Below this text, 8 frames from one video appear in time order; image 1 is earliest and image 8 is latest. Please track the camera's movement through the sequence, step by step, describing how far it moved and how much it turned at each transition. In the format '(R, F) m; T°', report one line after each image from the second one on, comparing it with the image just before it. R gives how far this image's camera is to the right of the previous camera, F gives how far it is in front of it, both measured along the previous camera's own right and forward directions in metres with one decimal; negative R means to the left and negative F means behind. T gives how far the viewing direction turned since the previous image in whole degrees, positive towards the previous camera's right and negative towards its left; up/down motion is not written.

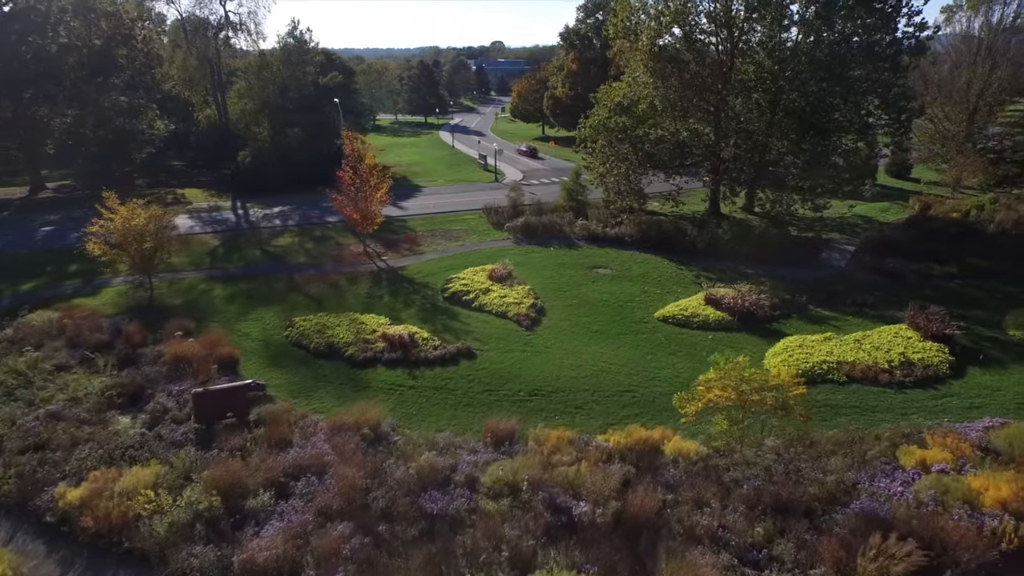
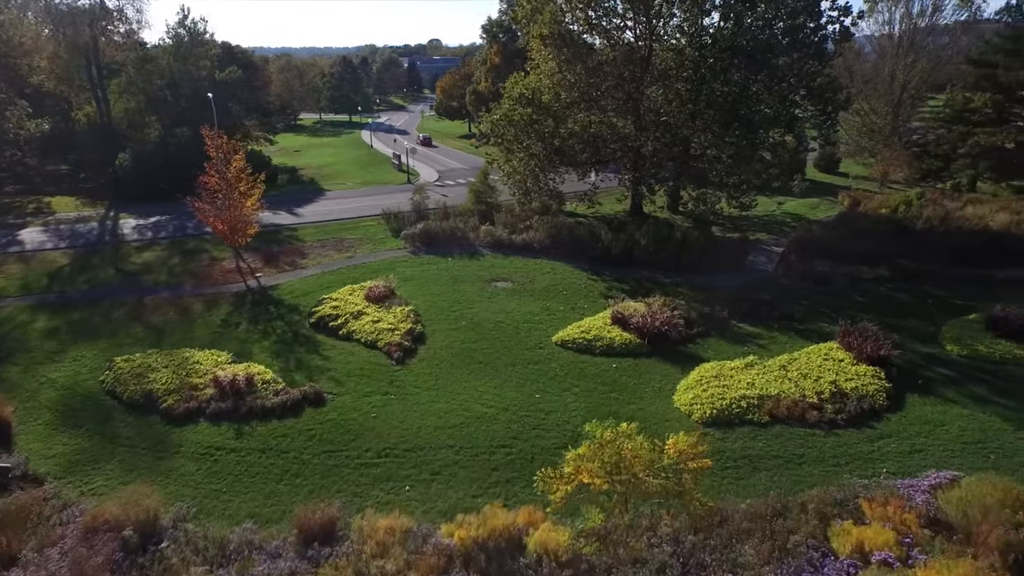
(+1.5, +2.4) m; +4°
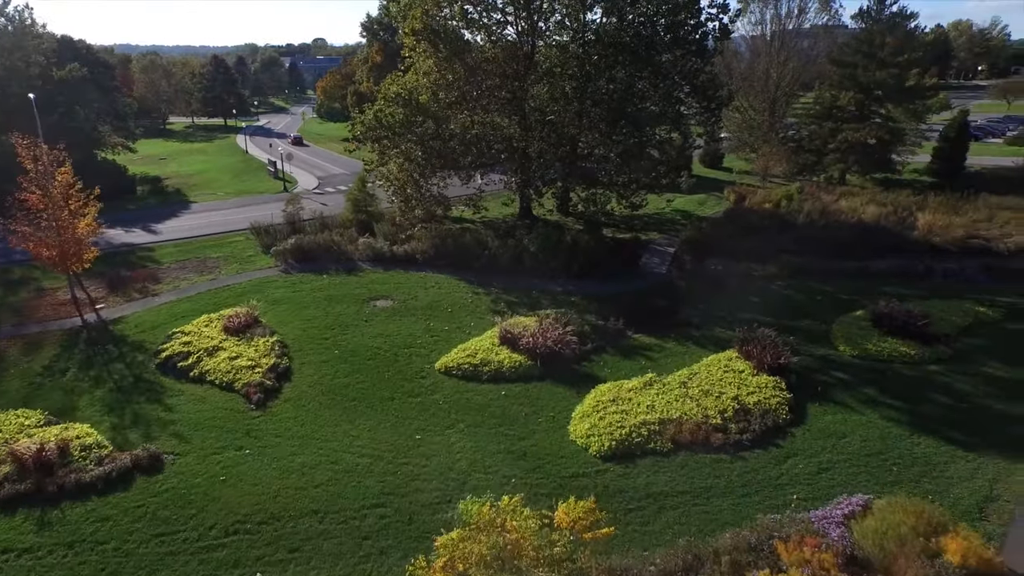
(+0.4, +1.2) m; +8°
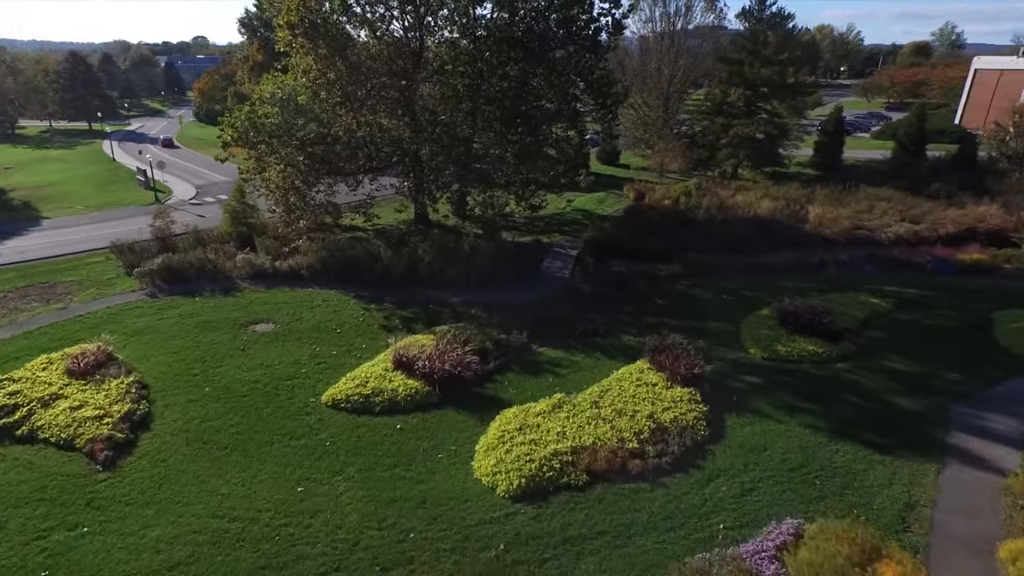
(+0.2, +1.0) m; +8°
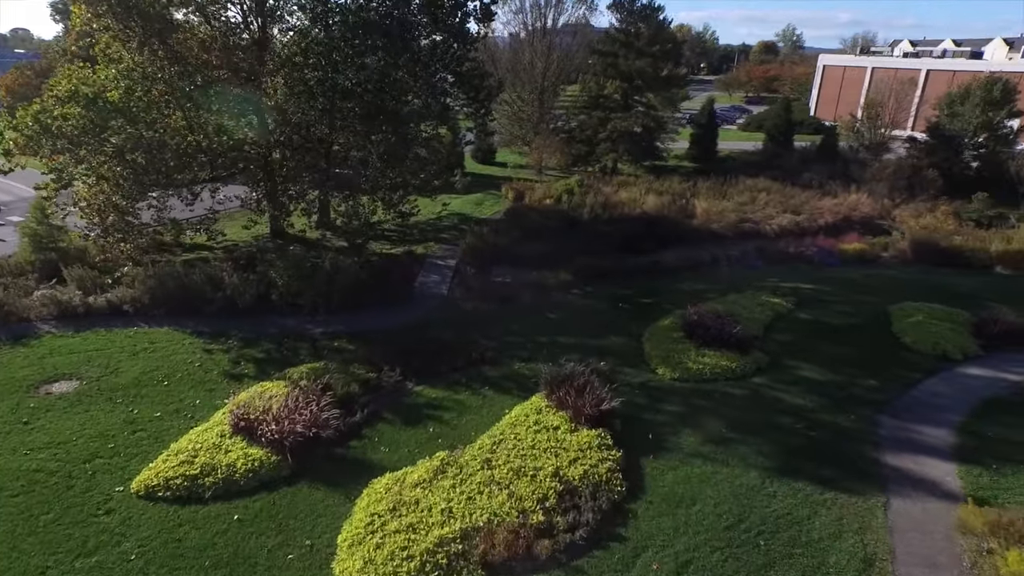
(+0.3, +2.0) m; +10°
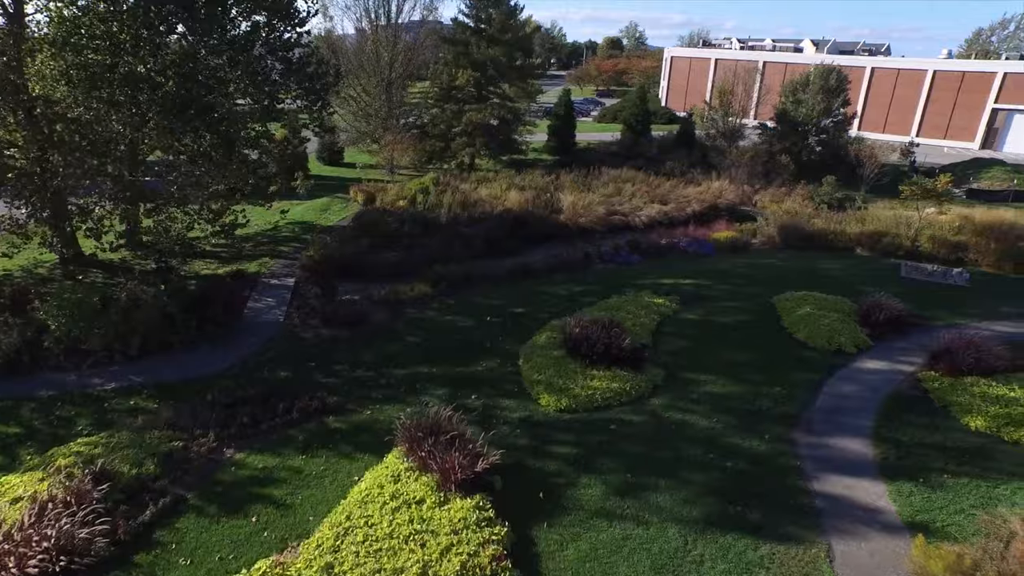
(+0.3, +2.0) m; +11°
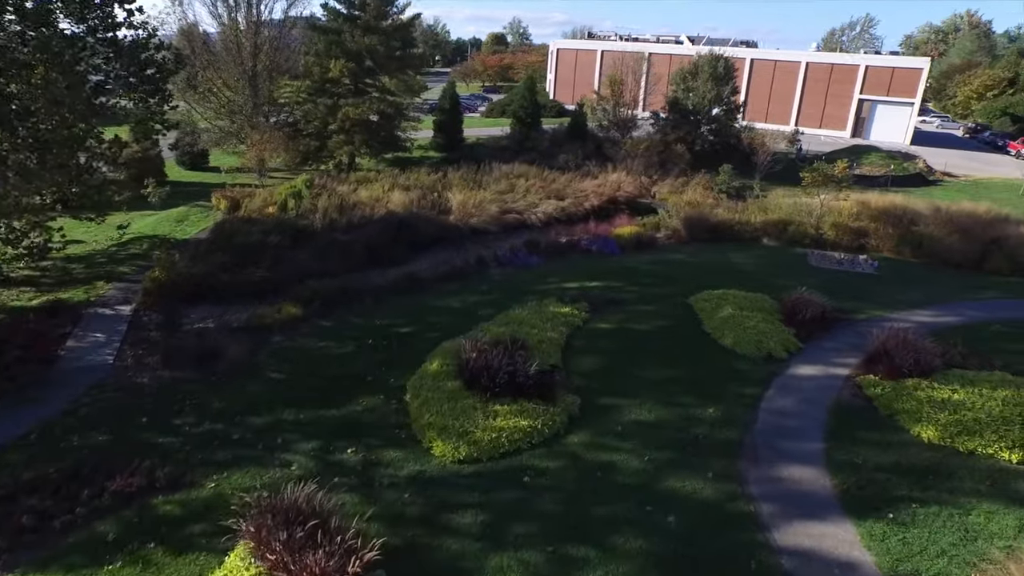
(+0.2, +1.8) m; +9°
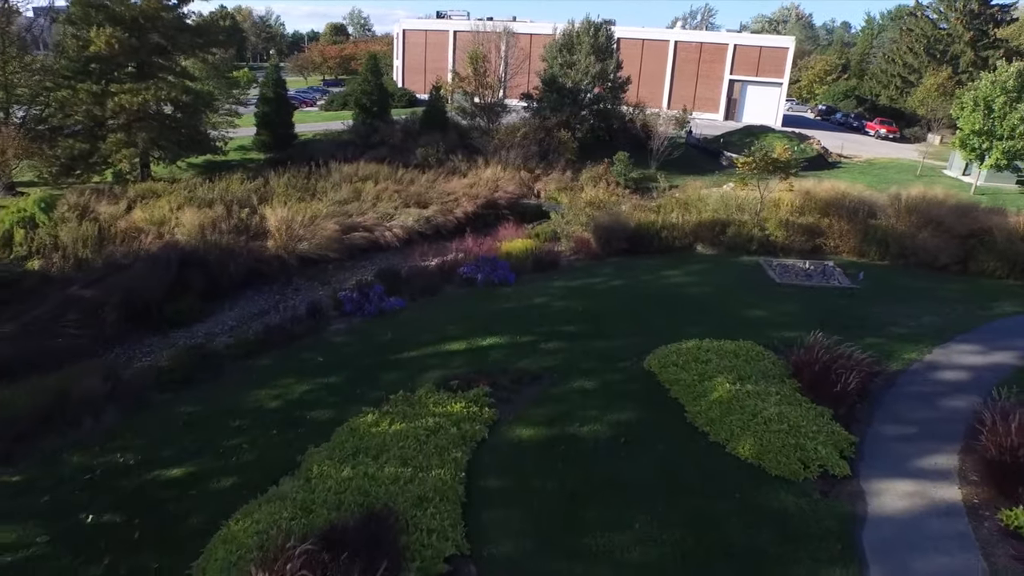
(+0.2, +4.9) m; +11°
